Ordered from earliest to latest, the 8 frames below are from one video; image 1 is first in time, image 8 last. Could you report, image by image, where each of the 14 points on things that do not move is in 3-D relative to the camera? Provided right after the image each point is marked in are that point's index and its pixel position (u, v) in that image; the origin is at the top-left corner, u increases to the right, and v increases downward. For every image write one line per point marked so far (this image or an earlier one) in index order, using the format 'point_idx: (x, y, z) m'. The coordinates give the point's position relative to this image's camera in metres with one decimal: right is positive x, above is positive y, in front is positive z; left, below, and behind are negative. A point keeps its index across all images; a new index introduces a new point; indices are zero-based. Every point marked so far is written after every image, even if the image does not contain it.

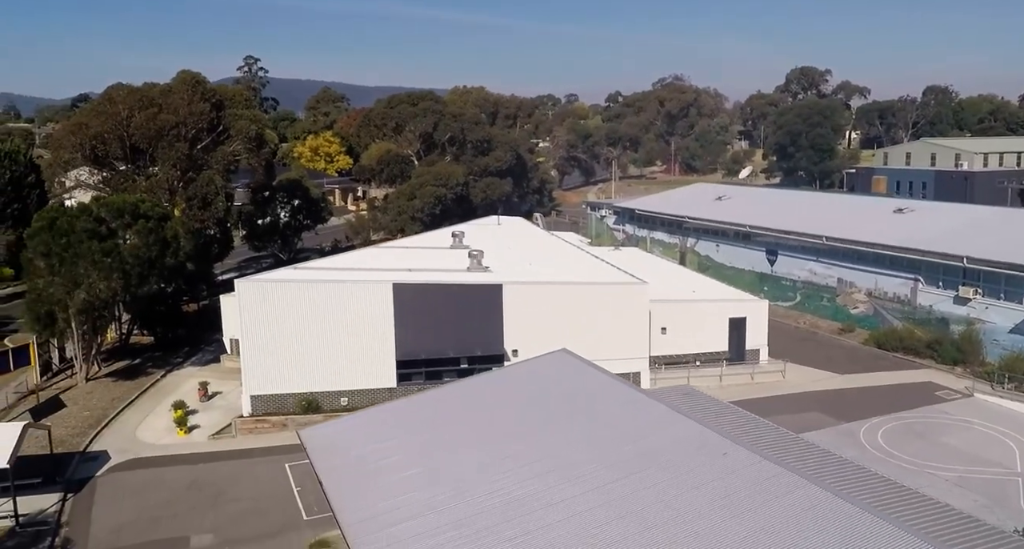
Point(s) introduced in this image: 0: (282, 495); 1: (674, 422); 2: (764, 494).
0: (-5.6, -5.3, +19.1) m
1: (+2.9, -2.7, +14.4) m
2: (+3.8, -3.2, +11.4) m
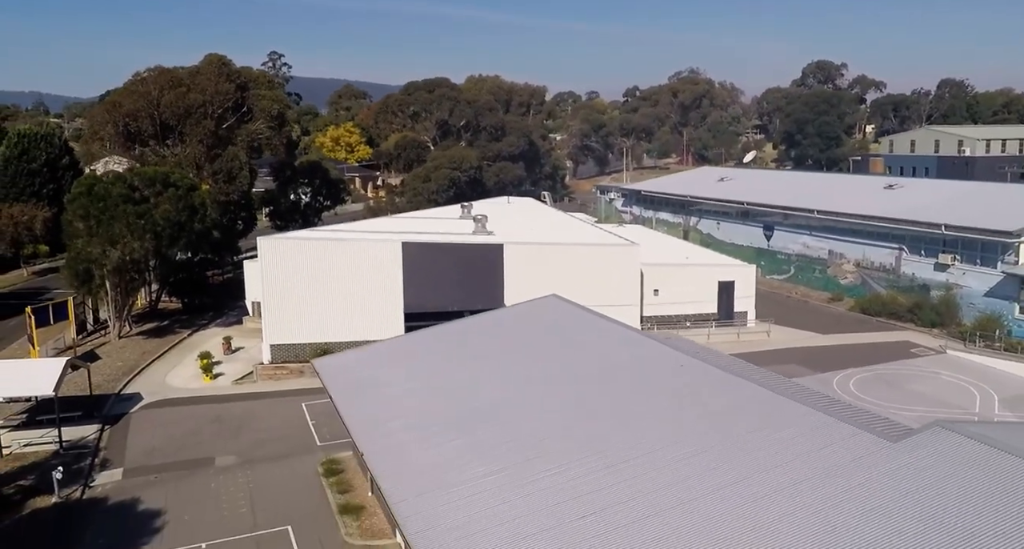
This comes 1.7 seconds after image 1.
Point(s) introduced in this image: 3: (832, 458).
0: (-5.7, -4.0, +21.0) m
1: (+2.7, -1.4, +16.1) m
2: (+3.4, -2.0, +13.0) m
3: (+4.3, -2.4, +10.4) m
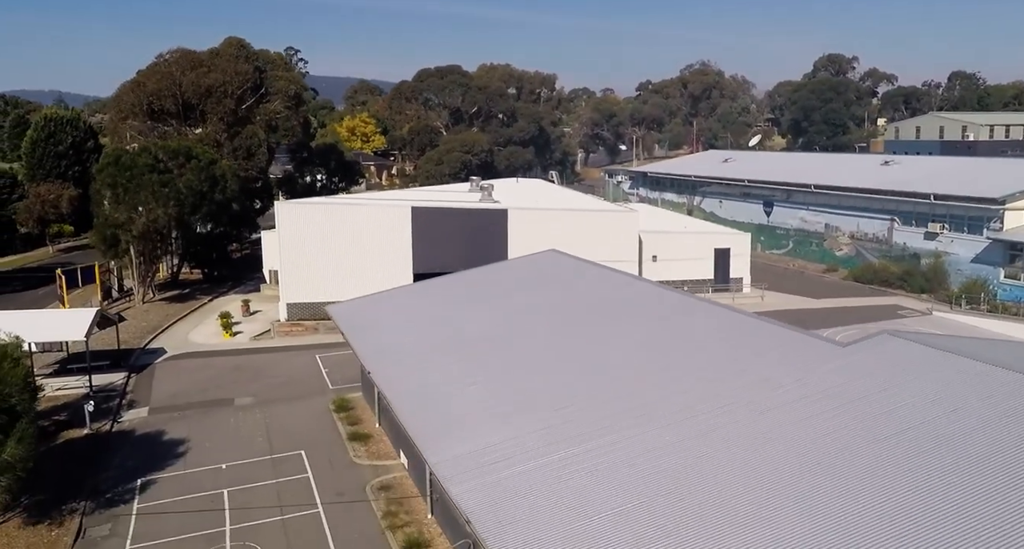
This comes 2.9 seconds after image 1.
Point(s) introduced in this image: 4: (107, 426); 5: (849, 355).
0: (-5.7, -2.8, +22.3) m
1: (+2.6, -0.3, +17.2) m
2: (+3.3, -0.9, +14.2) m
3: (+4.2, -1.3, +11.6) m
4: (-10.0, -3.7, +19.3) m
5: (+4.9, -1.2, +11.3) m
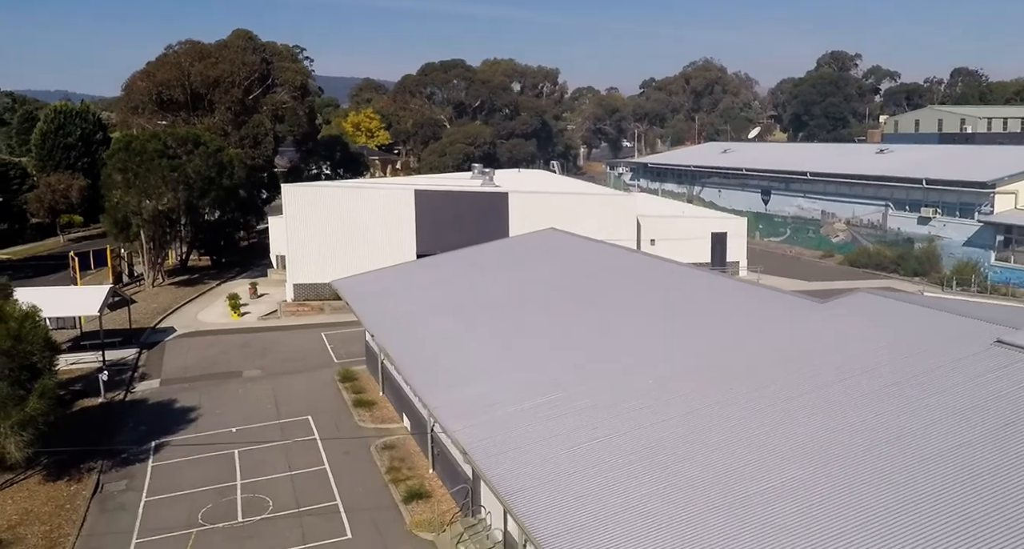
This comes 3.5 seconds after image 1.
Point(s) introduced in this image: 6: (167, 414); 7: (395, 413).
0: (-5.7, -2.2, +23.0) m
1: (+2.6, +0.3, +17.9) m
2: (+3.3, -0.3, +14.8) m
3: (+4.1, -0.7, +12.2) m
4: (-10.0, -3.1, +20.0) m
5: (+4.9, -0.6, +11.9) m
6: (-8.2, -3.3, +18.6) m
7: (-2.6, -3.1, +17.4) m
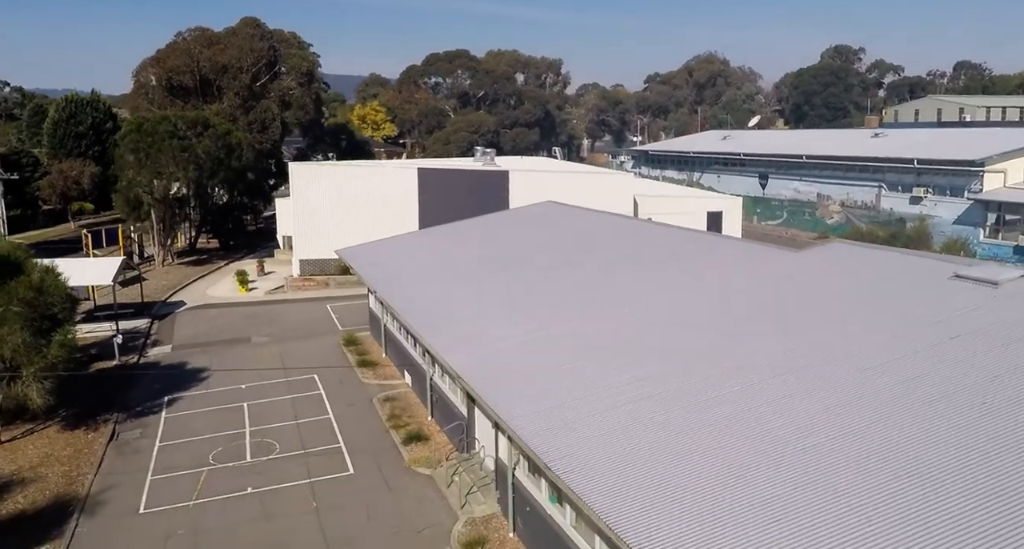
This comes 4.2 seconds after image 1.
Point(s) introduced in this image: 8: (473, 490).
0: (-5.7, -1.3, +23.8) m
1: (+2.5, +1.2, +18.6) m
2: (+3.2, +0.5, +15.5) m
3: (+4.0, +0.1, +12.9) m
4: (-10.1, -2.2, +20.8) m
5: (+4.8, +0.2, +12.6) m
6: (-8.3, -2.5, +19.4) m
7: (-2.7, -2.2, +18.2) m
8: (-0.6, -3.3, +11.9) m
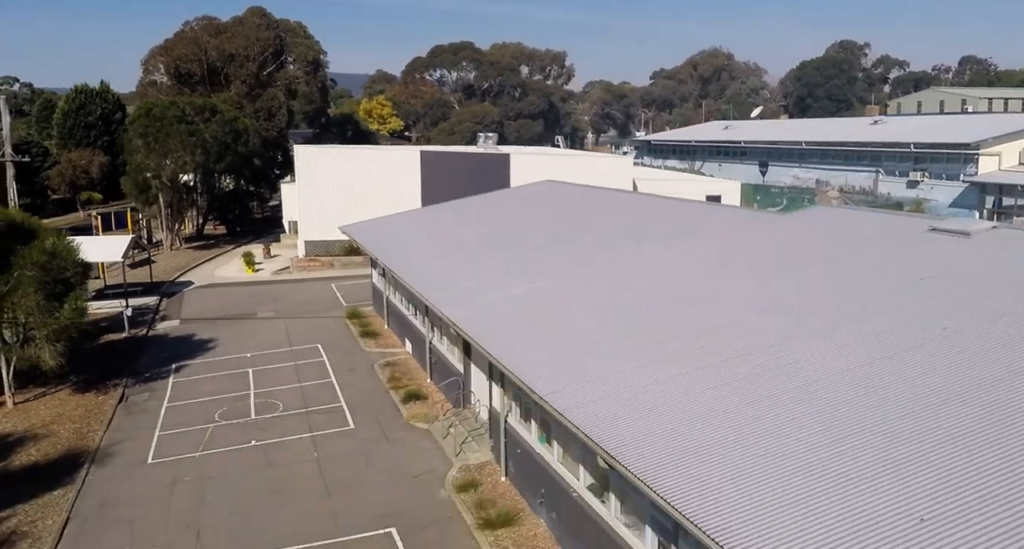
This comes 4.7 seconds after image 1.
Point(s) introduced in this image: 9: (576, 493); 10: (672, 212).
0: (-5.7, -0.7, +24.3) m
1: (+2.5, +1.8, +19.0) m
2: (+3.1, +1.2, +15.9) m
3: (+3.9, +0.8, +13.3) m
4: (-10.1, -1.6, +21.4) m
5: (+4.7, +0.9, +13.0) m
6: (-8.3, -1.8, +20.0) m
7: (-2.7, -1.6, +18.7) m
8: (-0.7, -2.6, +12.4) m
9: (+0.7, -2.5, +9.1) m
10: (+3.4, +1.5, +16.9) m
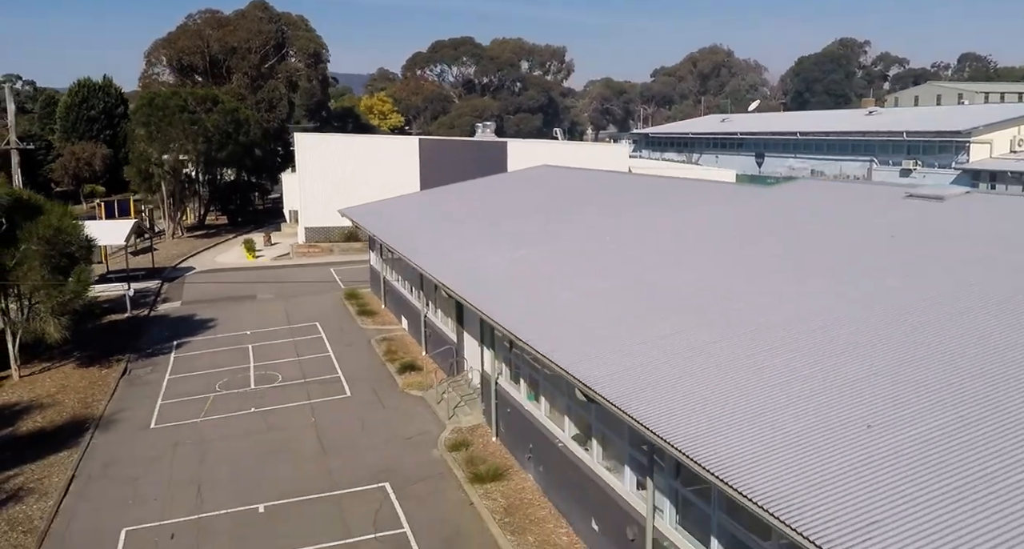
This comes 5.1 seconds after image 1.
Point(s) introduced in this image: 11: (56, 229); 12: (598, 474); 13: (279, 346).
0: (-5.8, -0.2, +24.6) m
1: (+2.4, +2.3, +19.4) m
2: (+3.0, +1.7, +16.3) m
3: (+3.8, +1.3, +13.7) m
4: (-10.2, -1.0, +21.8) m
5: (+4.6, +1.3, +13.4) m
6: (-8.4, -1.3, +20.4) m
7: (-2.9, -1.1, +19.0) m
8: (-0.8, -2.1, +12.8) m
9: (+0.6, -2.0, +9.4) m
10: (+3.3, +1.9, +17.2) m
11: (-9.3, +0.9, +15.8) m
12: (+0.9, -2.2, +8.6) m
13: (-5.2, -1.6, +17.4) m
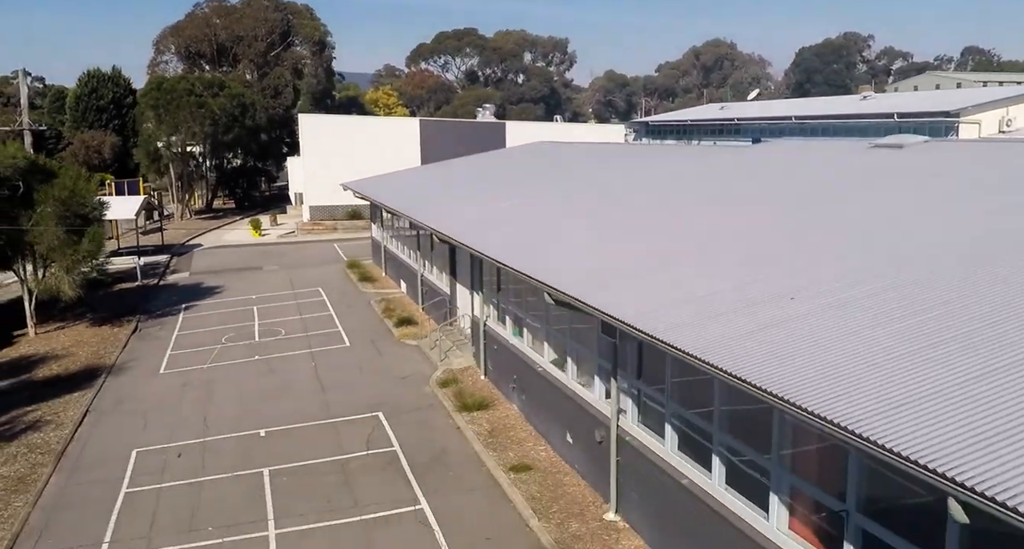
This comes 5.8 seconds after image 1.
0: (-5.9, +0.7, +25.4) m
1: (+2.3, +3.1, +20.0) m
2: (+2.9, +2.5, +17.0) m
3: (+3.6, +2.1, +14.3) m
4: (-10.3, -0.2, +22.6) m
5: (+4.4, +2.2, +14.0) m
6: (-8.6, -0.4, +21.1) m
7: (-3.0, -0.2, +19.8) m
8: (-1.0, -1.3, +13.5) m
9: (+0.4, -1.2, +10.1) m
10: (+3.2, +2.8, +17.9) m
11: (-9.4, +1.8, +16.6) m
12: (+0.7, -1.4, +9.3) m
13: (-5.3, -0.8, +18.1) m
